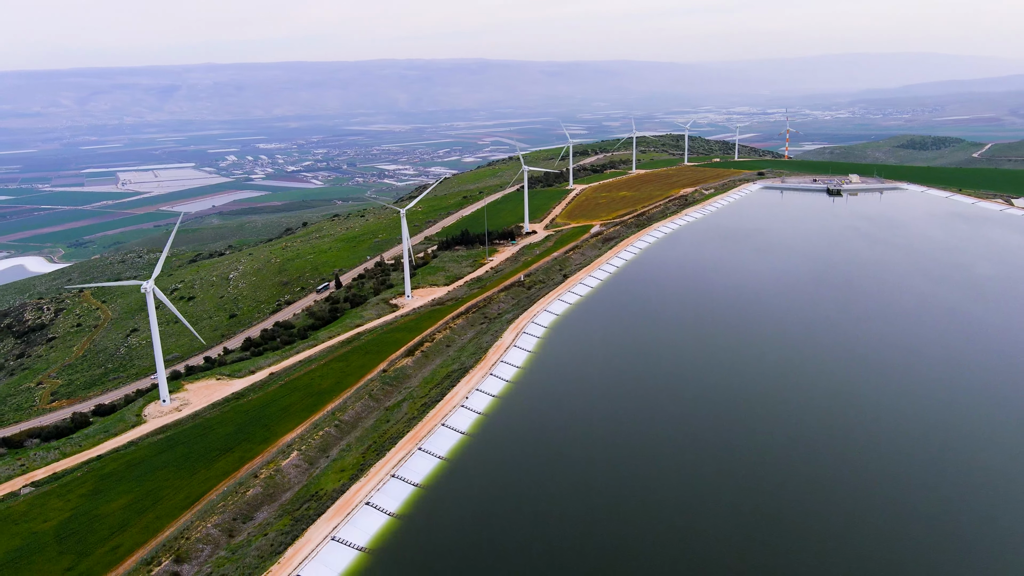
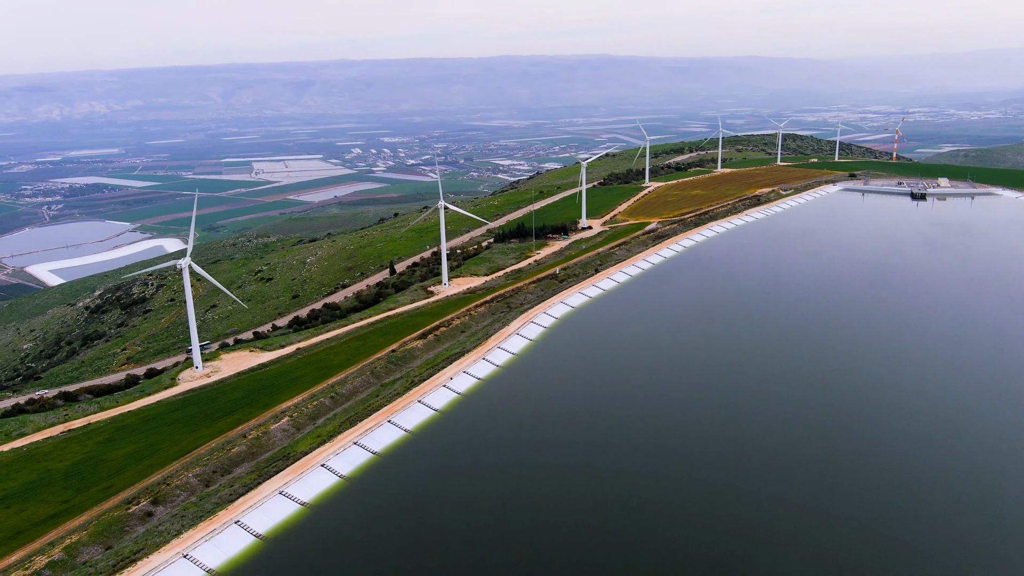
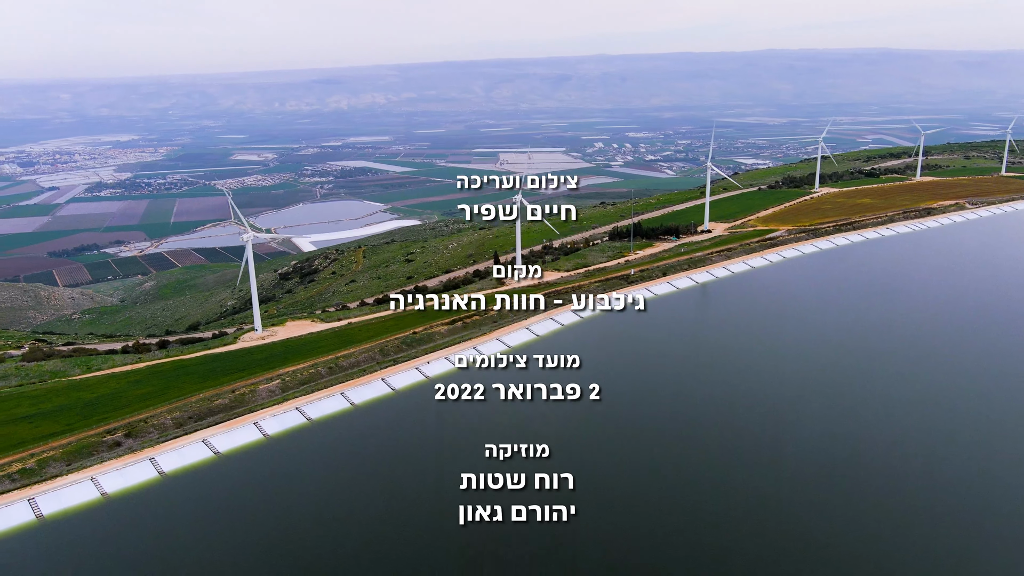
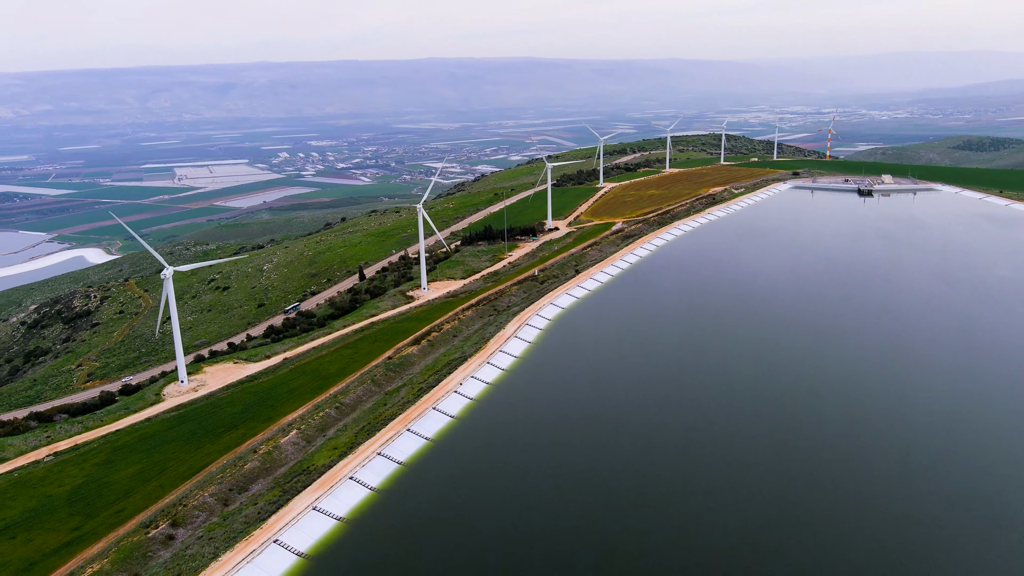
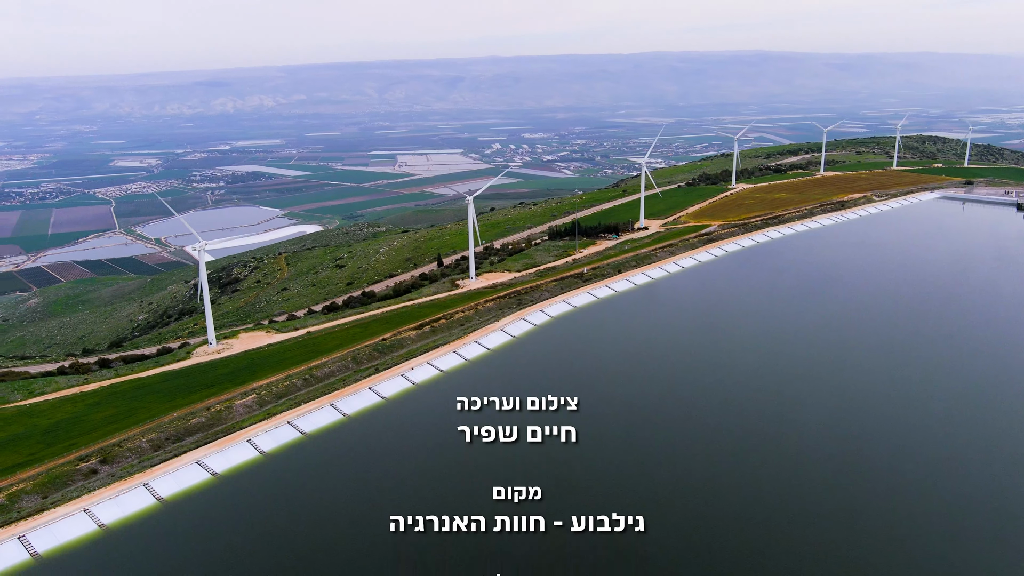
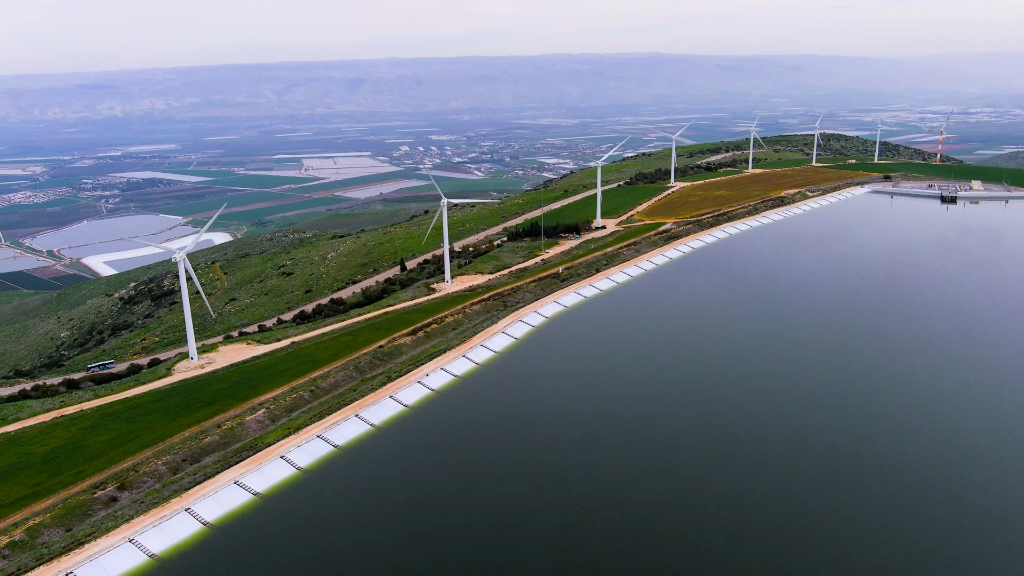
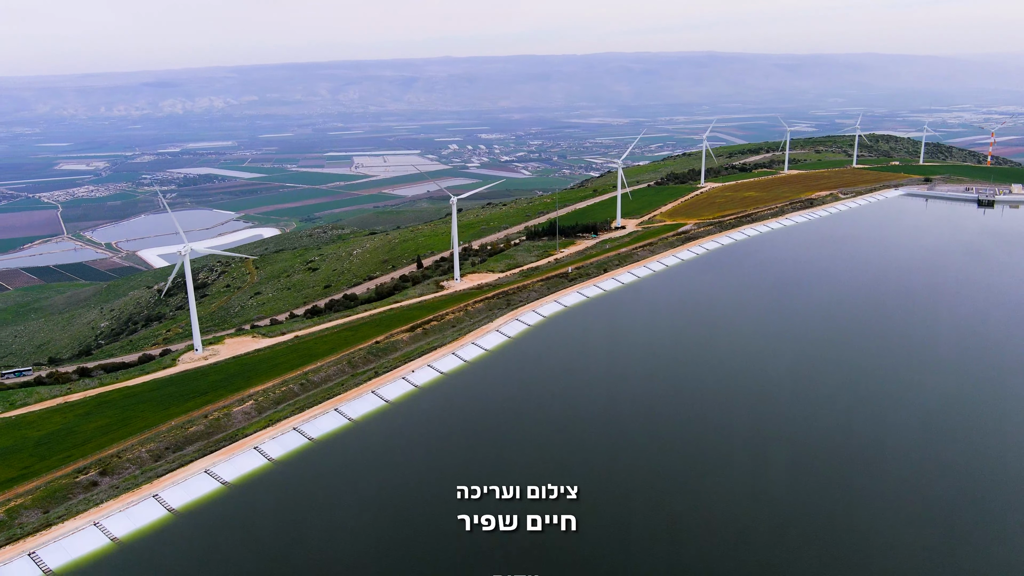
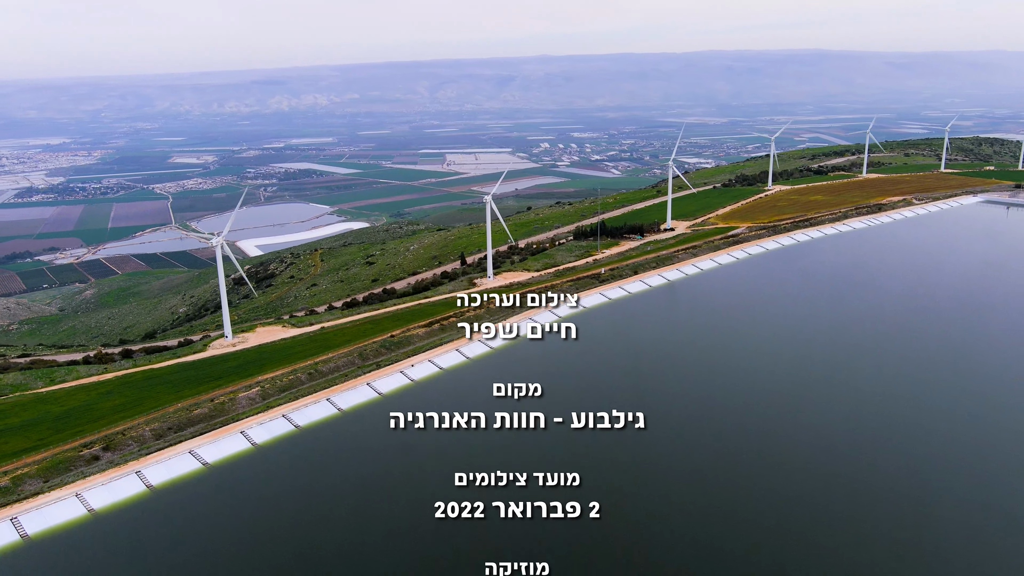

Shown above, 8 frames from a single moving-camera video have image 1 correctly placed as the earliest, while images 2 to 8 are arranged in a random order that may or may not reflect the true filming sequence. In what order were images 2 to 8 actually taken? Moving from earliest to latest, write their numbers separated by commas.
4, 2, 6, 7, 5, 8, 3
